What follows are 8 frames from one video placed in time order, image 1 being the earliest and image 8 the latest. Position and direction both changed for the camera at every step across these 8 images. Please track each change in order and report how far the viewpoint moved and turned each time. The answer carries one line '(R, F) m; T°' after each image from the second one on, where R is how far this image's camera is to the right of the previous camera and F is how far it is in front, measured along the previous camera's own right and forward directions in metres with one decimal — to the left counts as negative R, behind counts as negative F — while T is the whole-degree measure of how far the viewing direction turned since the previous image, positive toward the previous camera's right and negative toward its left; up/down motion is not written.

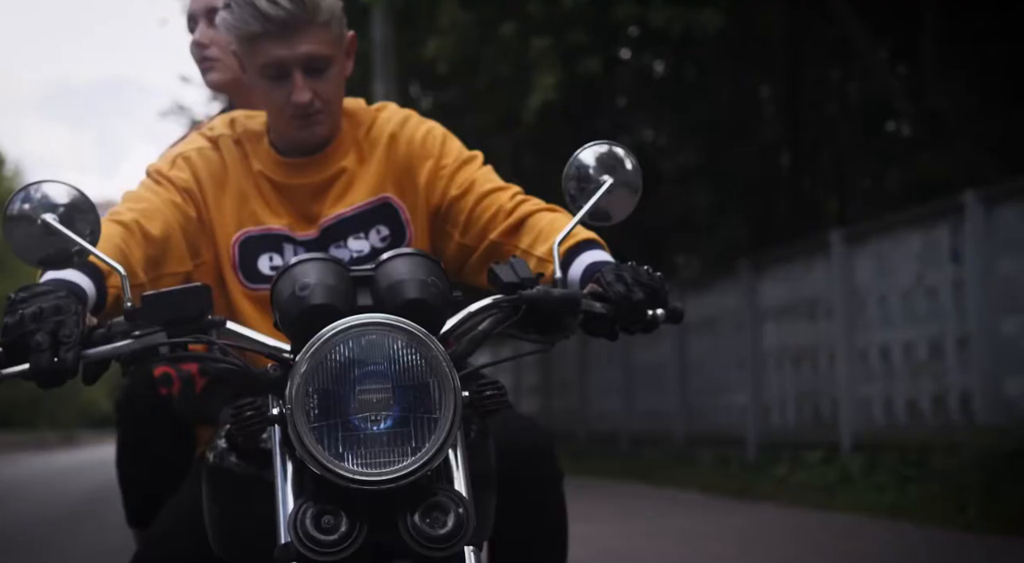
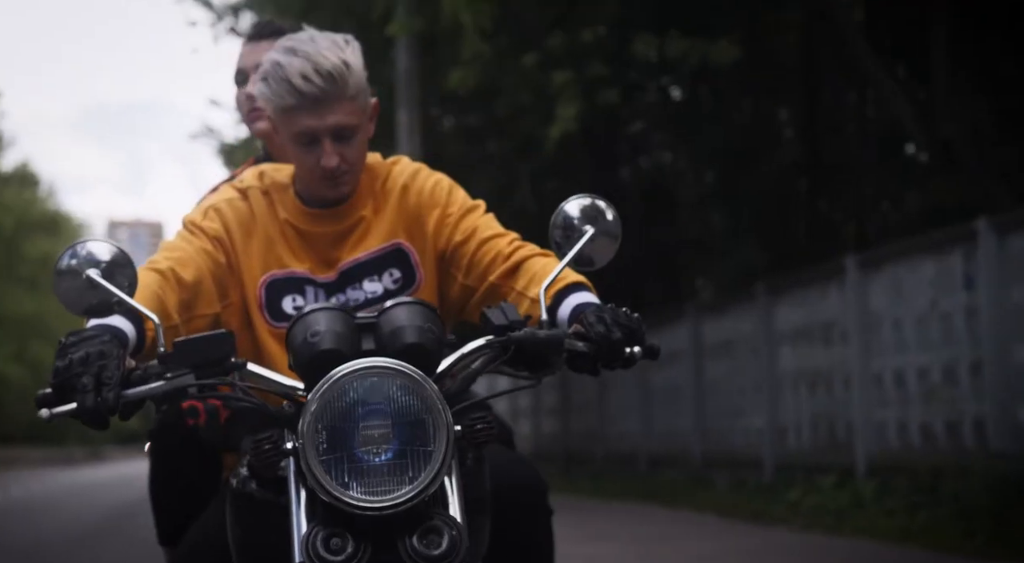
(+0.1, -0.2) m; -1°
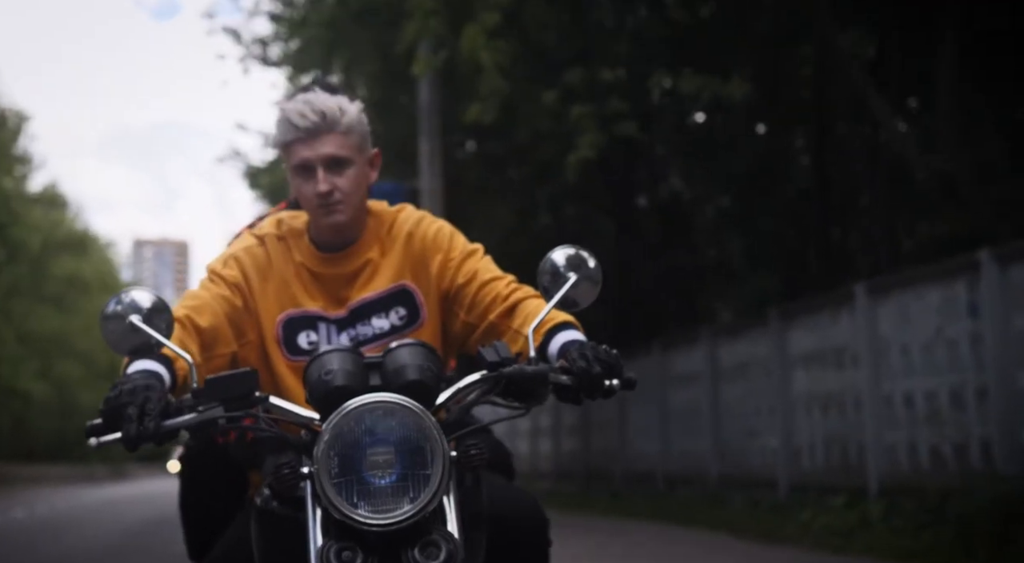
(+0.1, -0.3) m; -1°
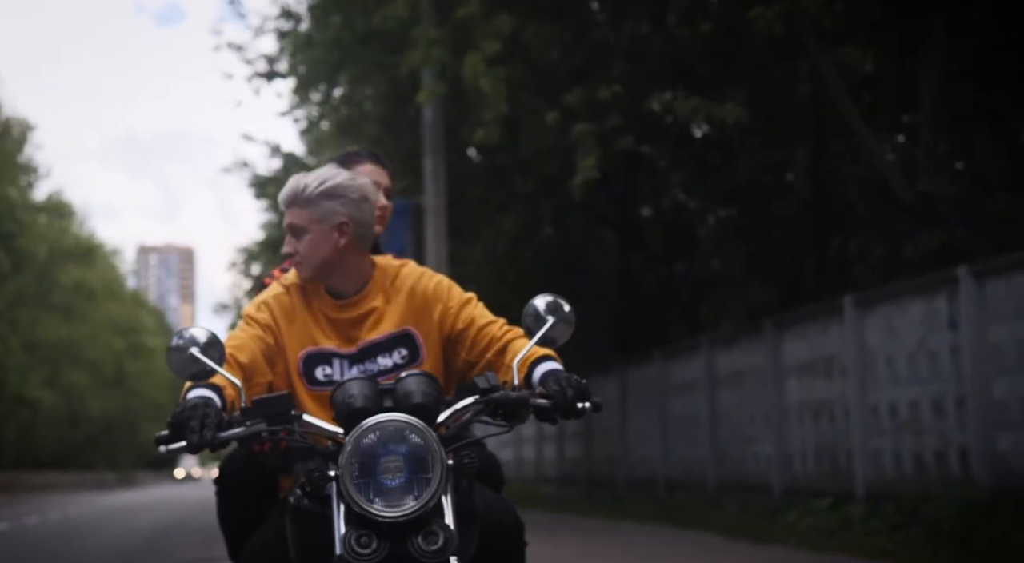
(0.0, -0.5) m; 0°
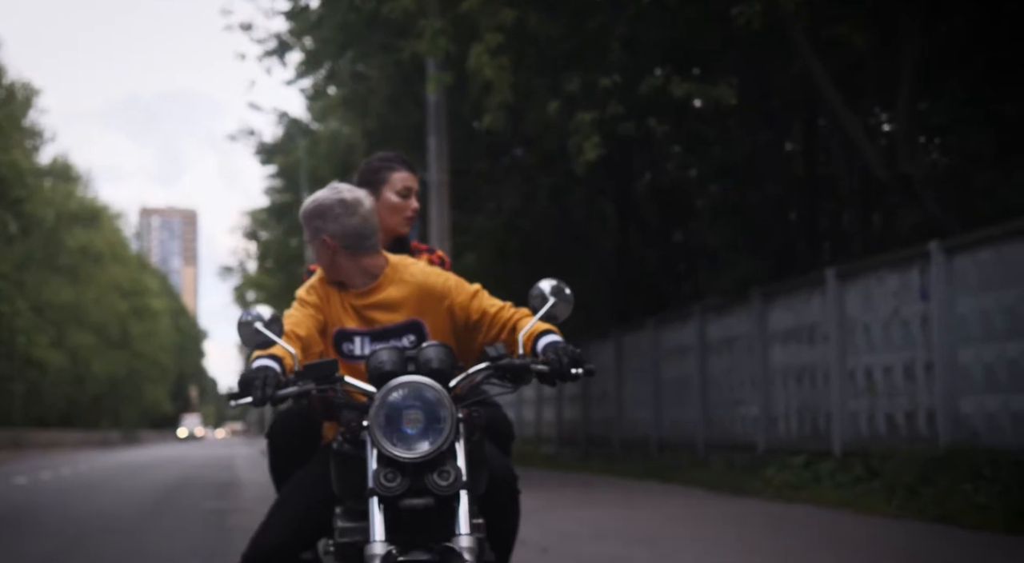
(0.0, -0.8) m; 0°
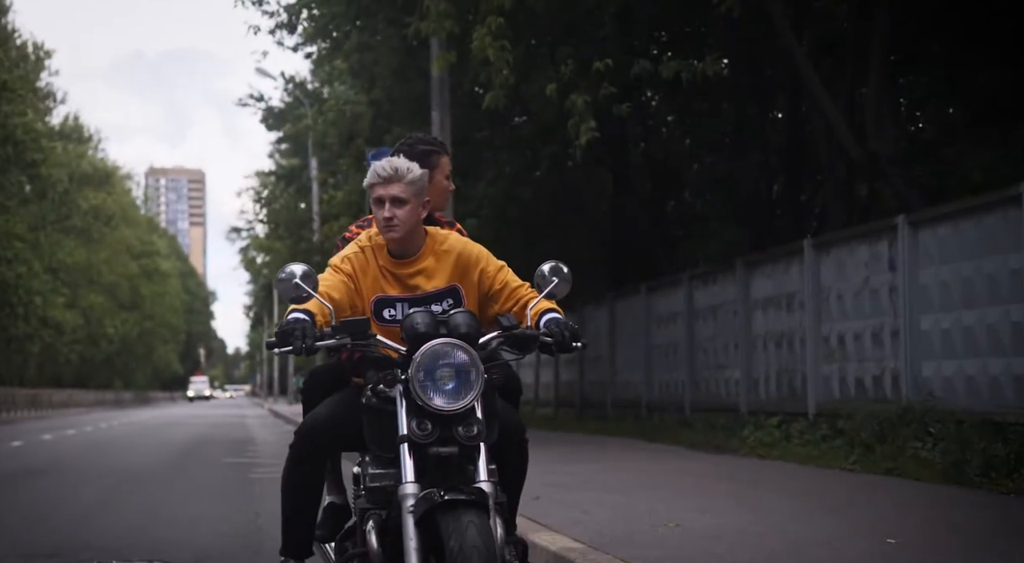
(+0.1, -0.9) m; 0°
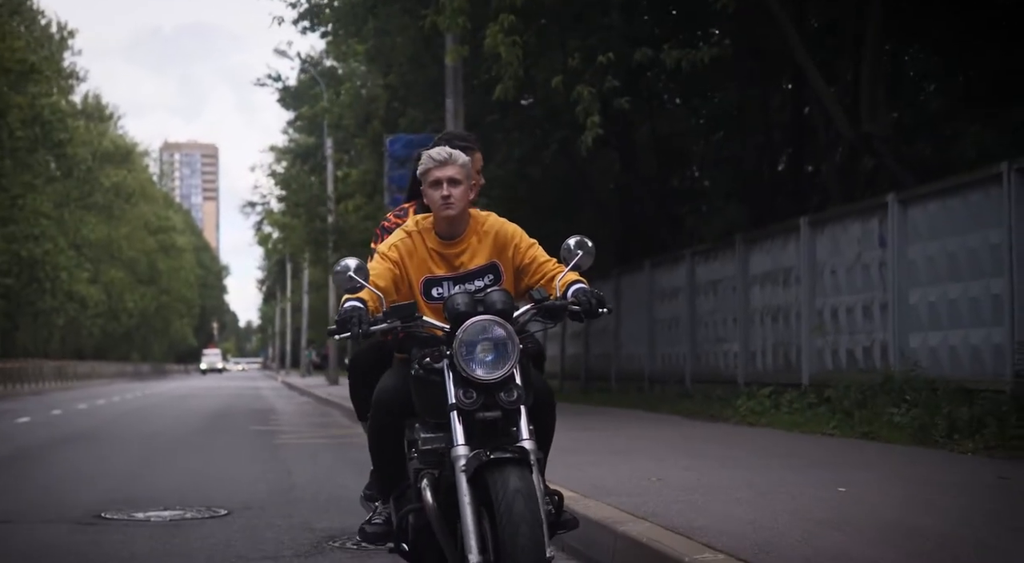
(0.0, -0.8) m; -1°
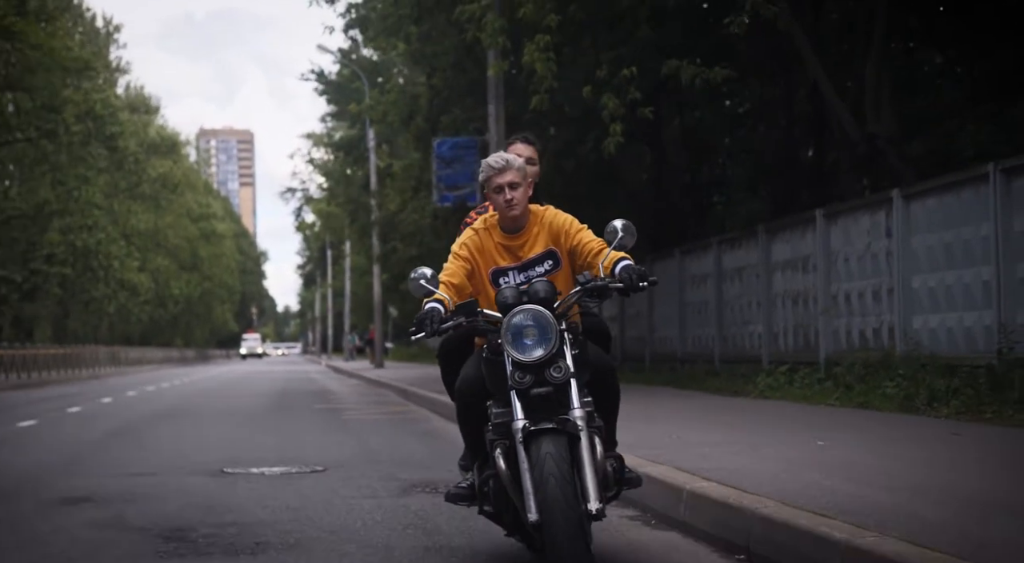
(-0.1, -1.4) m; -2°
